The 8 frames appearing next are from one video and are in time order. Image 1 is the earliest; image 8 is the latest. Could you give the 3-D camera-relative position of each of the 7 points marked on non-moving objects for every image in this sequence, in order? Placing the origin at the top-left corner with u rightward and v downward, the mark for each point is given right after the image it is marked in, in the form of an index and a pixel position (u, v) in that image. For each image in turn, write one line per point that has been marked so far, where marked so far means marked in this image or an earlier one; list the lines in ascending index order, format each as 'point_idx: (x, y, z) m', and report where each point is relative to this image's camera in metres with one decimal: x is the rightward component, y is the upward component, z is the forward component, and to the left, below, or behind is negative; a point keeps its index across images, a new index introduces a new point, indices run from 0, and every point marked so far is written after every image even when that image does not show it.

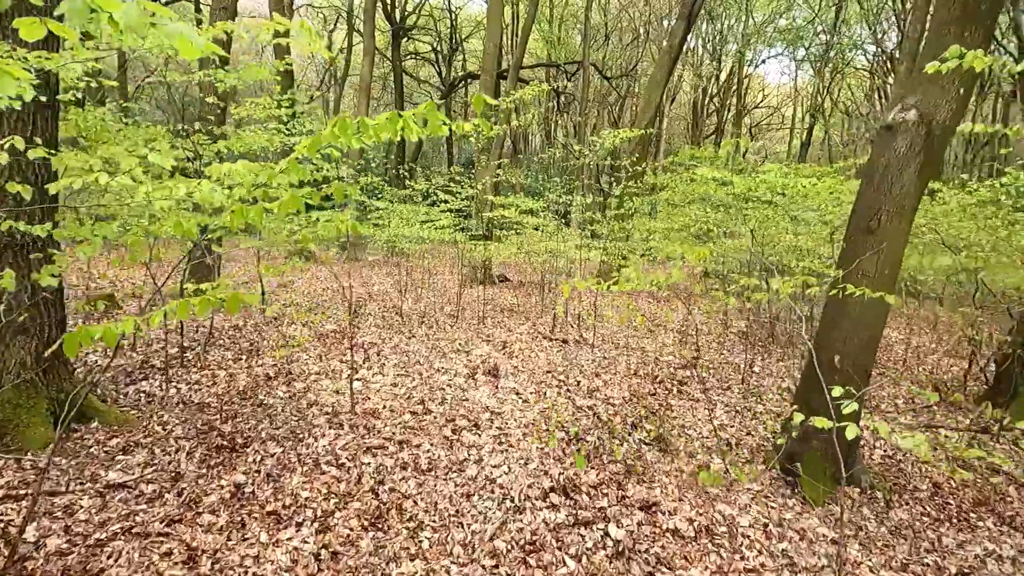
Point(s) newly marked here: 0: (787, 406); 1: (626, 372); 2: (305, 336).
0: (+2.6, -1.1, +6.2) m
1: (+1.2, -0.9, +7.2) m
2: (-2.5, -0.6, +8.0) m
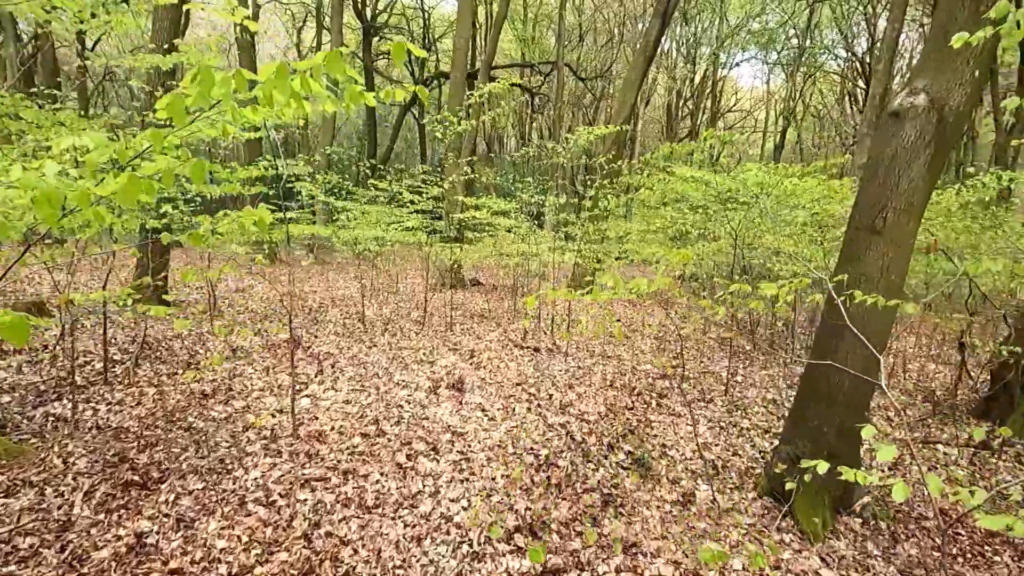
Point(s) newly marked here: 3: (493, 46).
0: (+2.3, -1.1, +5.7) m
1: (+0.9, -1.0, +6.7) m
2: (-2.8, -0.6, +7.4) m
3: (-0.6, +6.7, +18.6) m
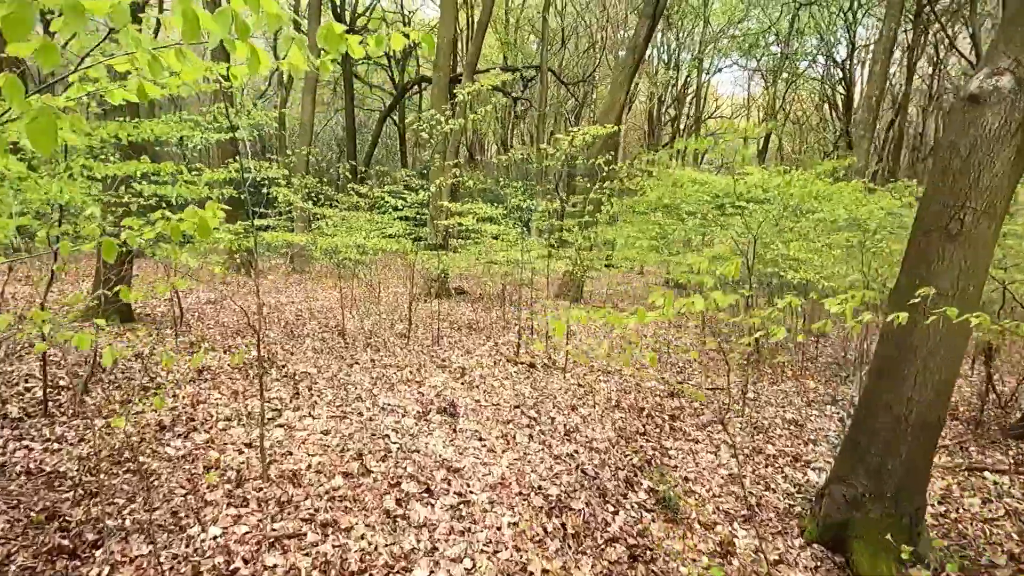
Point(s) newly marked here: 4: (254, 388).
0: (+2.3, -1.2, +5.2) m
1: (+0.9, -1.1, +6.2) m
2: (-2.9, -0.8, +6.7) m
3: (-1.0, +6.5, +18.0) m
4: (-2.3, -0.9, +5.8) m
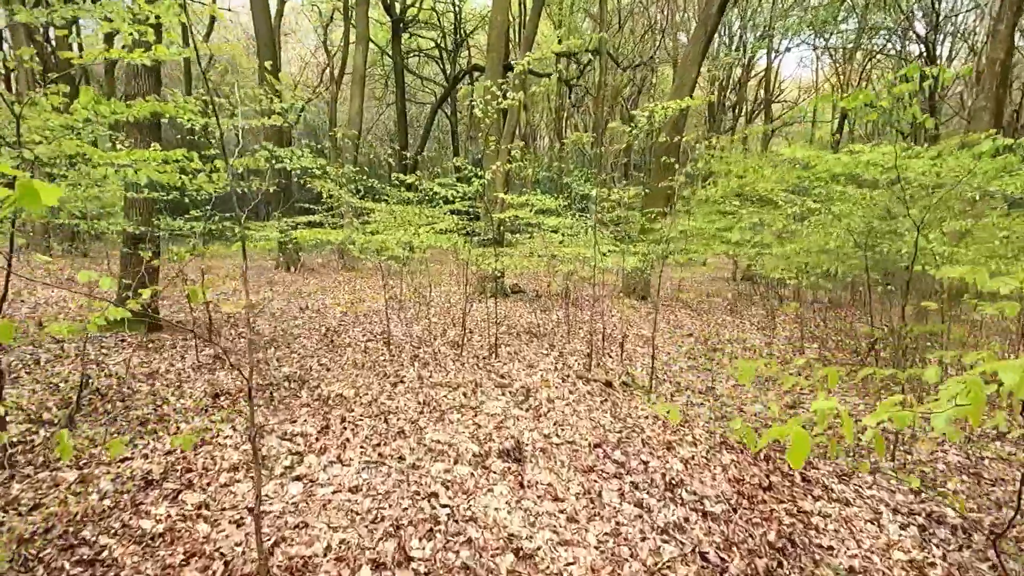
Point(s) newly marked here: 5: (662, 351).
0: (+2.8, -1.3, +3.8) m
1: (+1.5, -1.1, +4.9) m
2: (-2.3, -0.8, +5.7) m
3: (+0.5, +6.6, +16.8) m
4: (-1.7, -0.9, +4.8) m
5: (+2.0, -0.9, +8.9) m
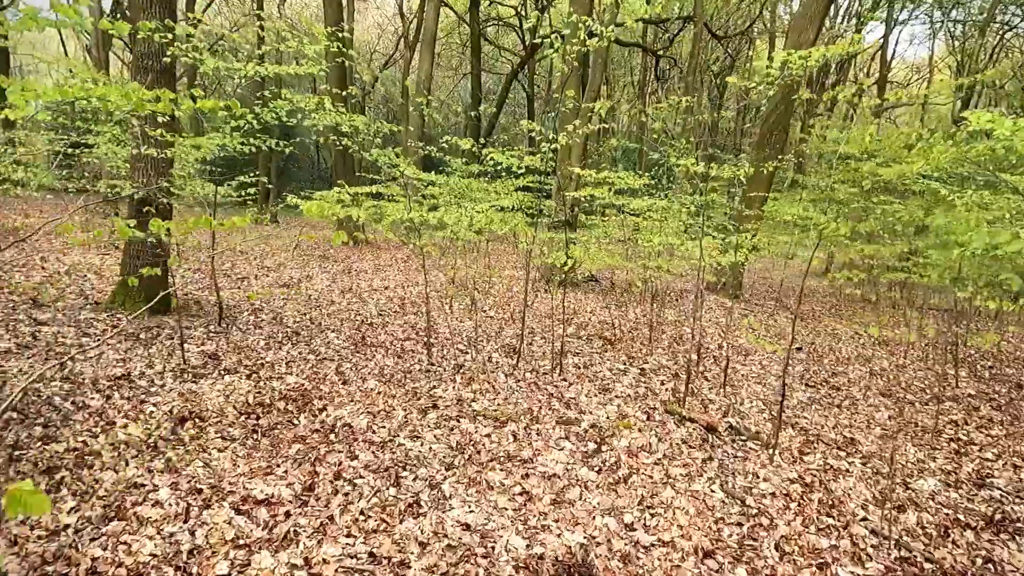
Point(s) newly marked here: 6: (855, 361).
0: (+2.9, -1.5, +2.0) m
1: (+1.8, -1.3, +3.2) m
2: (-1.8, -0.8, +4.4) m
3: (+2.4, +6.8, +14.8) m
4: (-1.4, -0.9, +3.4) m
5: (+2.7, -0.9, +7.1) m
6: (+4.3, -0.9, +8.3) m
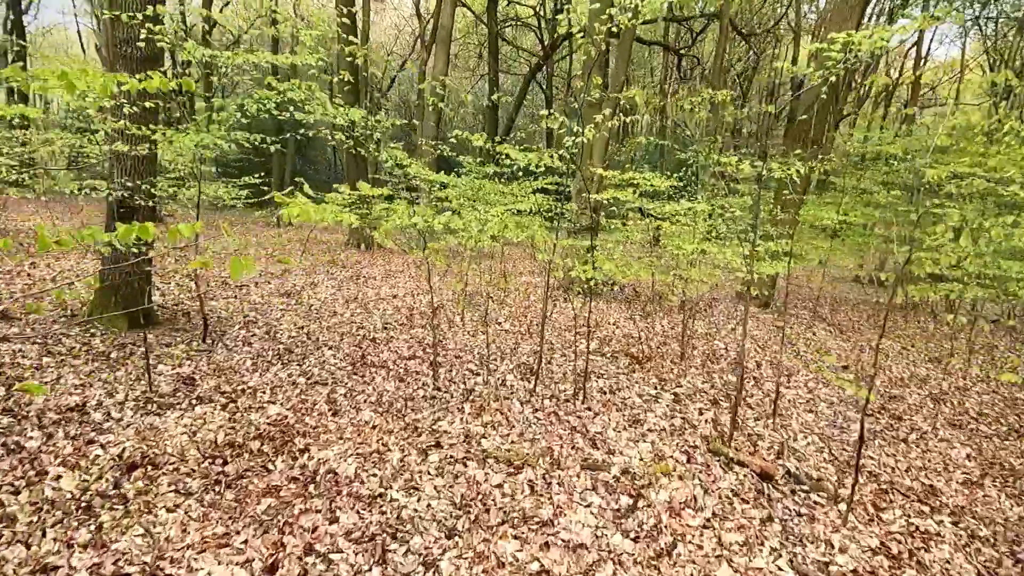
0: (+3.0, -1.6, +1.2) m
1: (+1.8, -1.4, +2.4) m
2: (-1.7, -0.9, +3.7) m
3: (+2.8, +6.7, +14.1) m
4: (-1.3, -1.0, +2.7) m
5: (+2.9, -1.0, +6.3) m
6: (+4.5, -1.1, +7.5) m
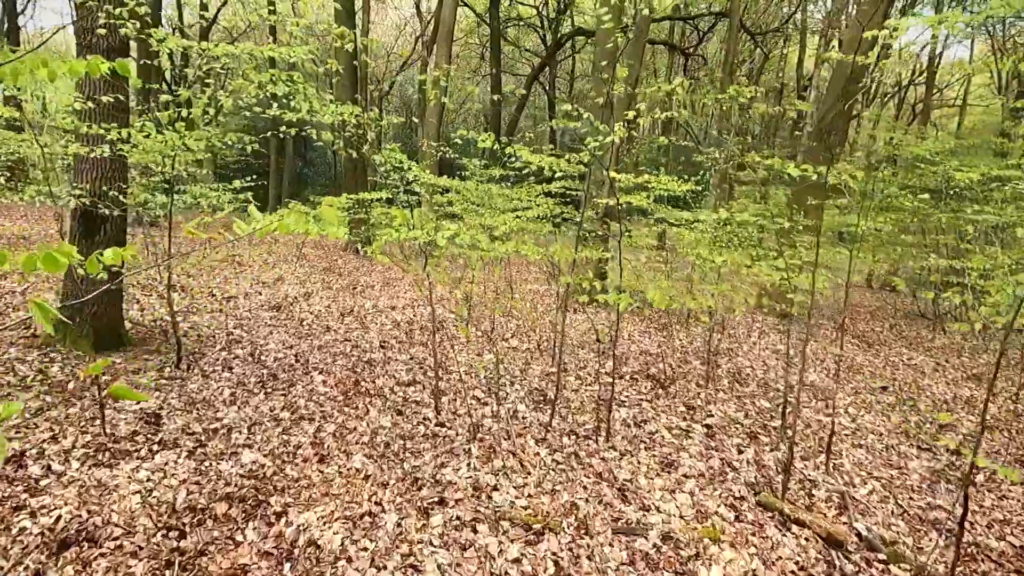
0: (+3.1, -1.8, +0.5) m
1: (+1.9, -1.5, +1.8) m
2: (-1.6, -1.0, +3.1) m
3: (+2.9, +6.5, +13.5) m
4: (-1.2, -1.2, +2.1) m
5: (+3.0, -1.2, +5.6) m
6: (+4.6, -1.2, +6.8) m
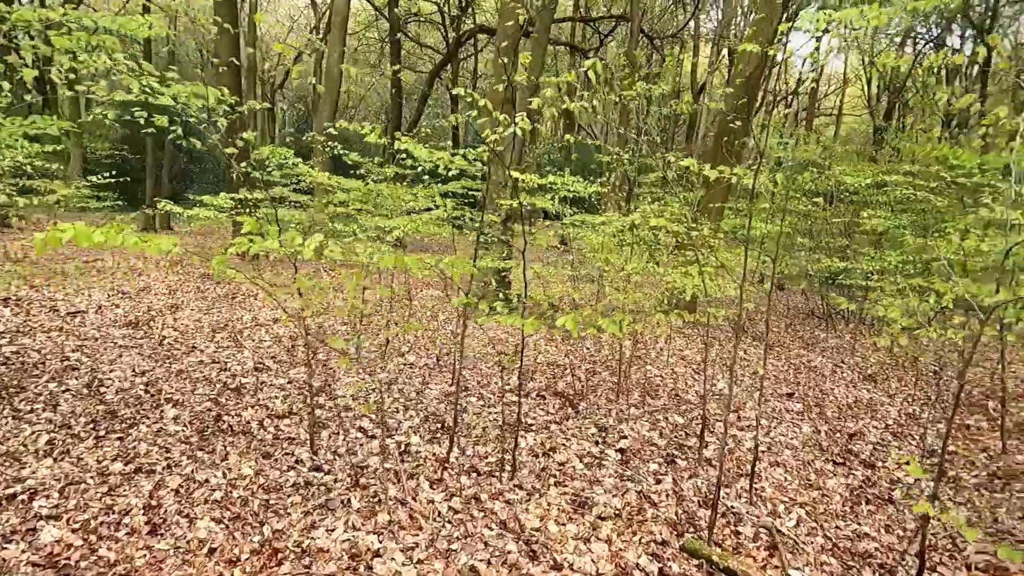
0: (+3.0, -1.8, +0.3) m
1: (+1.7, -1.6, +1.4) m
2: (-2.1, -1.1, +2.2) m
3: (+0.9, +6.4, +13.1) m
4: (-1.5, -1.3, +1.3) m
5: (+2.2, -1.3, +5.4) m
6: (+3.6, -1.3, +6.8) m
